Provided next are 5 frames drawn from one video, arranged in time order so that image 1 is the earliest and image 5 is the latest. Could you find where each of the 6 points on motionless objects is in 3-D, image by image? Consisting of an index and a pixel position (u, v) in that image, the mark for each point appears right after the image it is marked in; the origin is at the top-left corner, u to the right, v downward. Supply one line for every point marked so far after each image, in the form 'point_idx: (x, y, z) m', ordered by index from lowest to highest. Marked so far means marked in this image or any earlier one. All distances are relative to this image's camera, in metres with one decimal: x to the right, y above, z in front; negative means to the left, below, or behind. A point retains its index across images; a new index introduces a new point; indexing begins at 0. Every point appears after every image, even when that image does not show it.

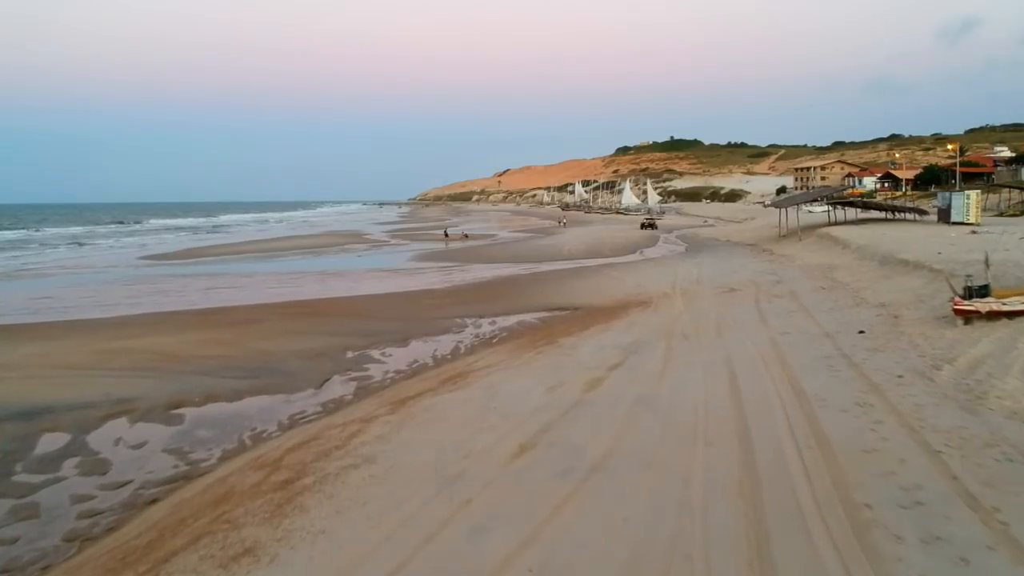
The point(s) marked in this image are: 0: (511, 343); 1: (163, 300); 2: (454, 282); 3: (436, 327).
0: (0.0, -1.1, +11.6) m
1: (-10.3, -0.4, +18.1) m
2: (-1.8, +0.2, +19.6) m
3: (-1.7, -0.9, +13.5) m
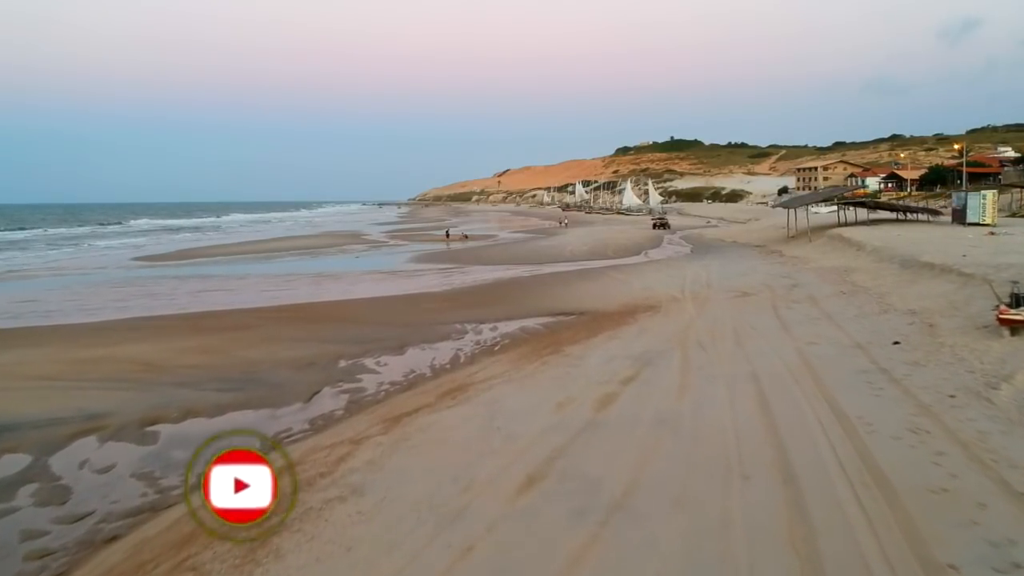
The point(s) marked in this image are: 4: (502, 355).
0: (0.0, -1.1, +10.9) m
1: (-10.3, -0.5, +17.4) m
2: (-1.8, +0.1, +18.9) m
3: (-1.6, -1.0, +12.8) m
4: (-0.2, -1.2, +10.7) m
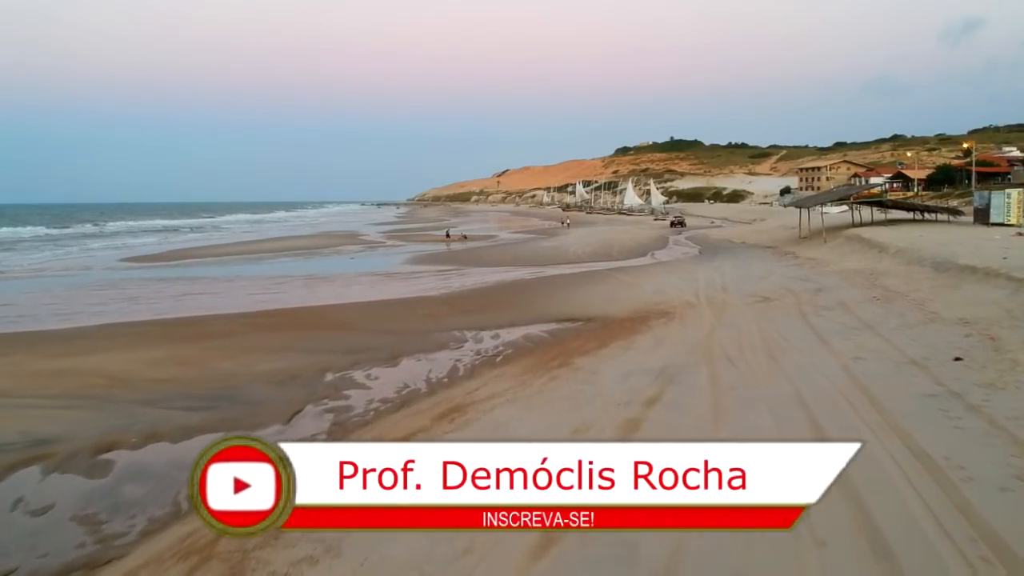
0: (+0.1, -1.2, +9.9) m
1: (-10.2, -0.5, +16.3) m
2: (-1.7, 0.0, +17.9) m
3: (-1.6, -1.1, +11.8) m
4: (-0.1, -1.3, +9.7) m
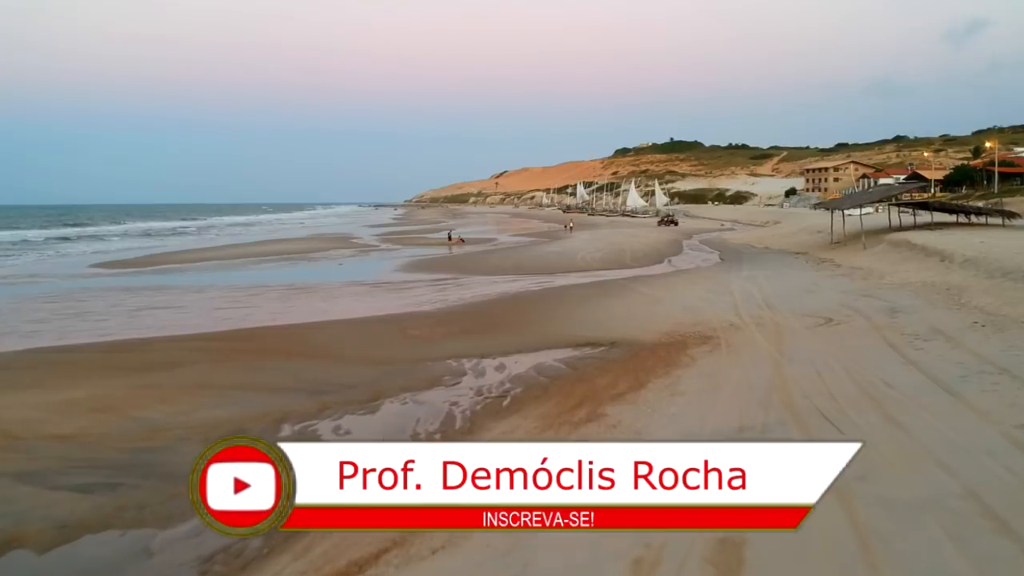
0: (+0.3, -1.6, +7.6) m
1: (-10.1, -0.9, +14.0) m
2: (-1.6, -0.4, +15.6) m
3: (-1.4, -1.4, +9.5) m
4: (+0.1, -1.6, +7.4) m
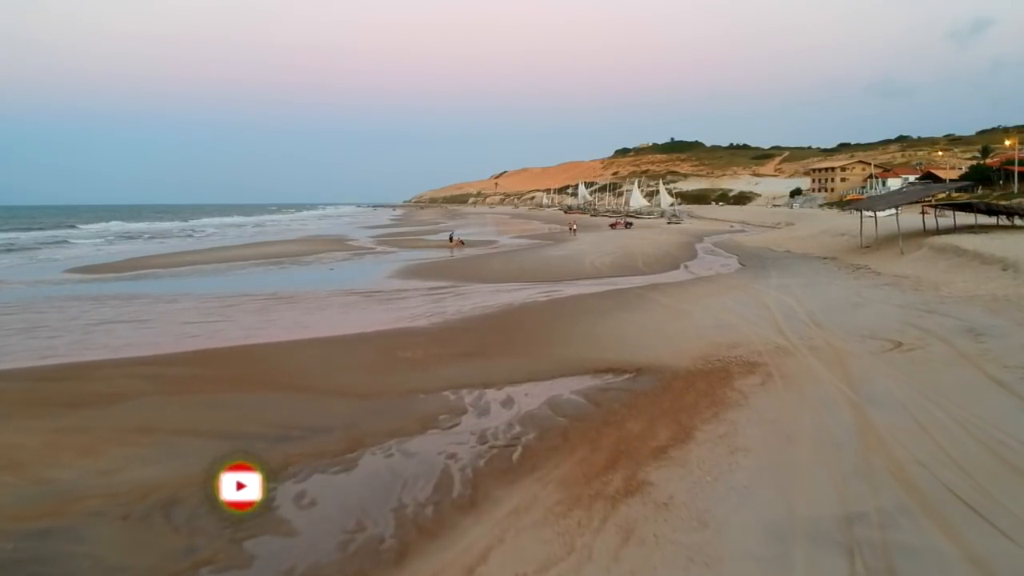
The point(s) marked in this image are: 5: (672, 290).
0: (+0.4, -1.8, +5.9) m
1: (-9.9, -1.2, +12.3) m
2: (-1.5, -0.6, +13.9) m
3: (-1.3, -1.7, +7.8) m
4: (+0.2, -1.9, +5.7) m
5: (+4.1, -0.1, +15.8) m
